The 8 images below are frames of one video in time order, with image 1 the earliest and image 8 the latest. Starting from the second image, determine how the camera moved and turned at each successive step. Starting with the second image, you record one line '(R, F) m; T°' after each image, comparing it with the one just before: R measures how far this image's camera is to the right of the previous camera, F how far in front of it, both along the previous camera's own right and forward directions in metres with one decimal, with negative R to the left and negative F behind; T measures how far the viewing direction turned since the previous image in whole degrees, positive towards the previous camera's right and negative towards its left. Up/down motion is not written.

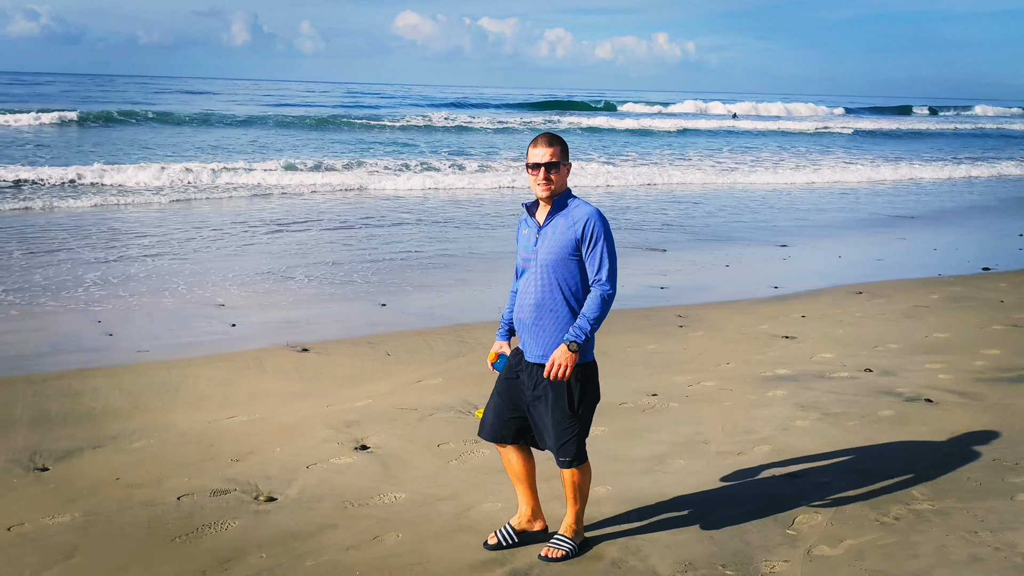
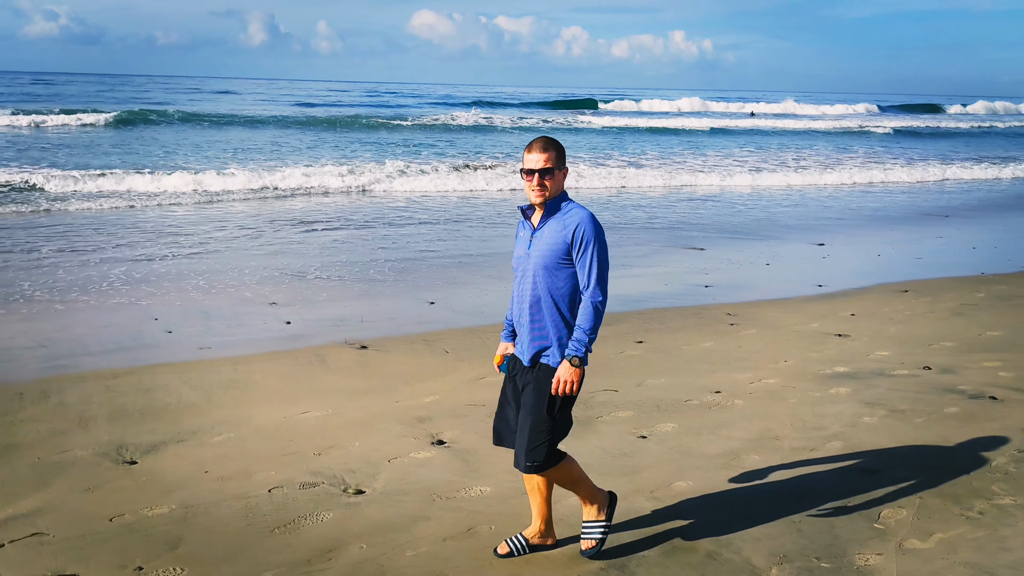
(-0.2, -0.1) m; -1°
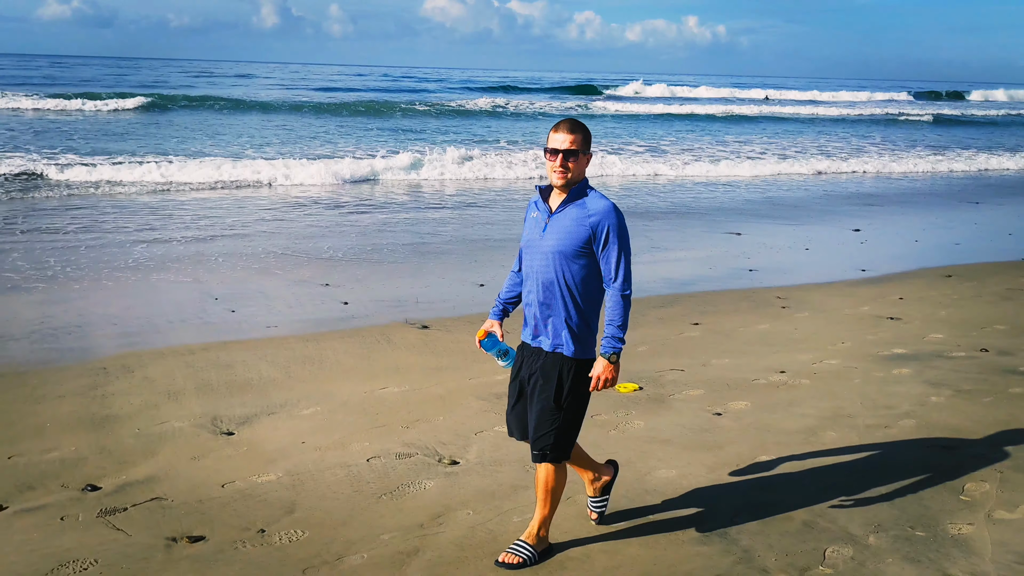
(-0.3, -0.1) m; -1°
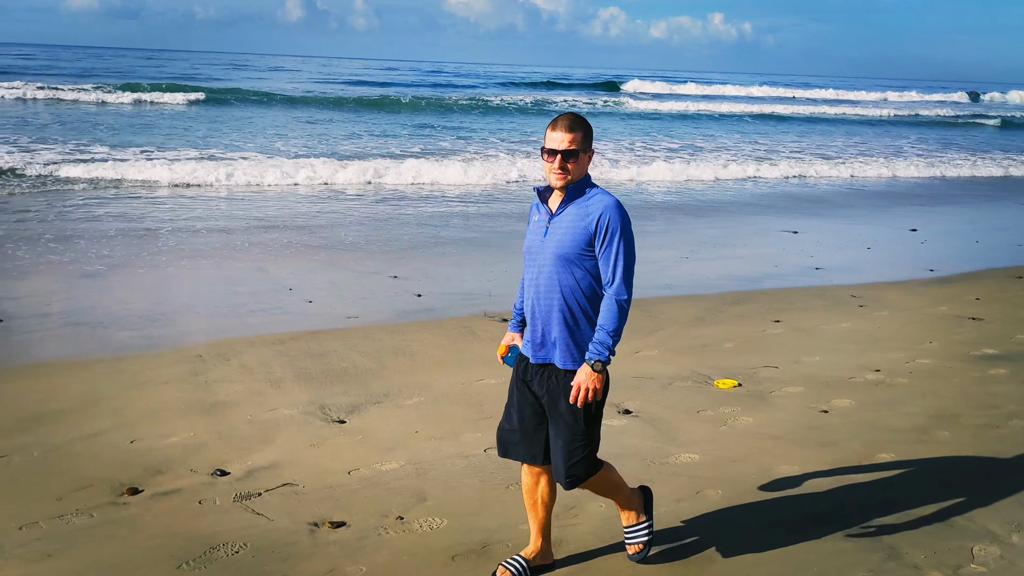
(-0.4, 0.0) m; -1°
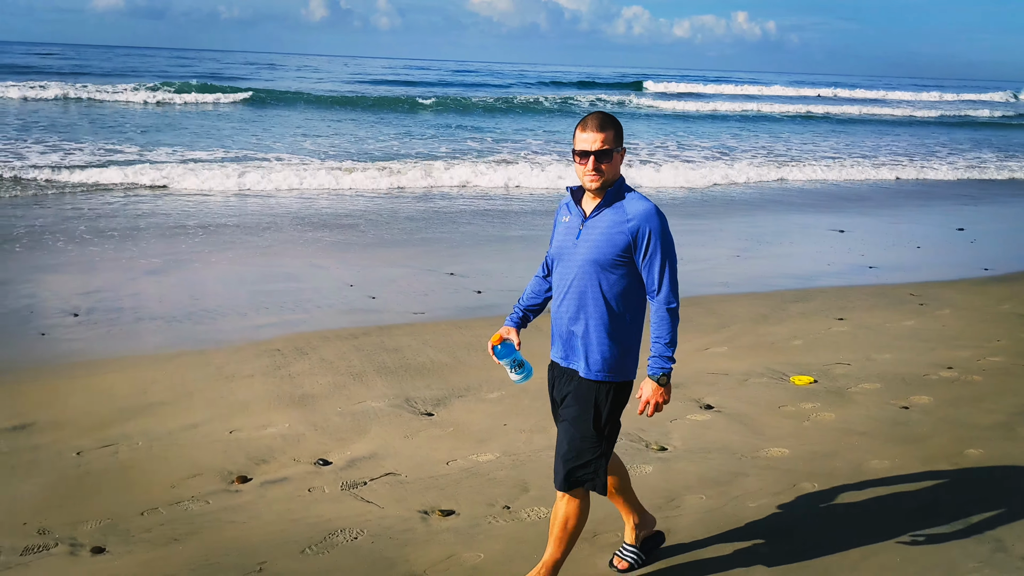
(-0.3, -0.1) m; -1°
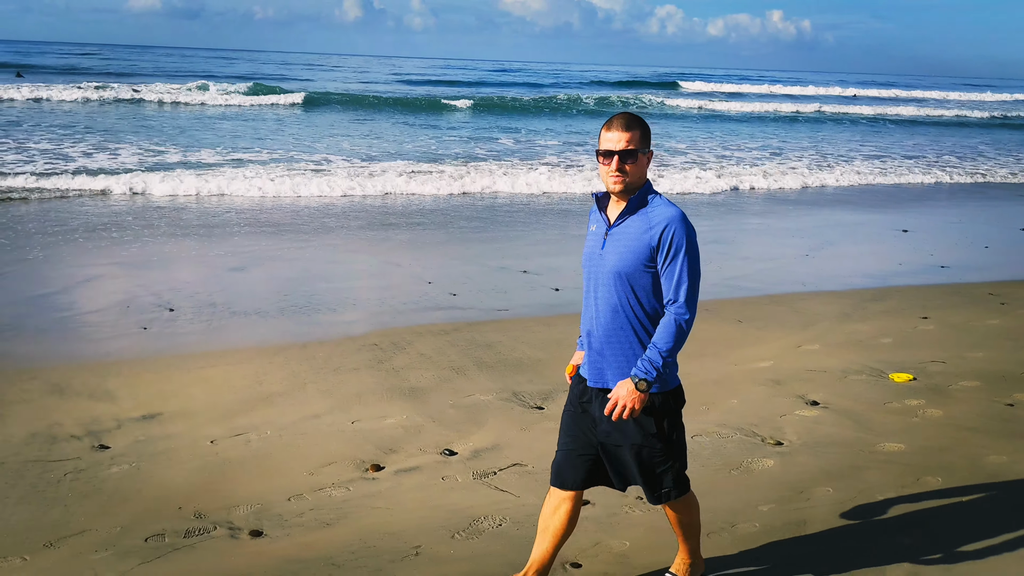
(-0.3, -0.1) m; -2°
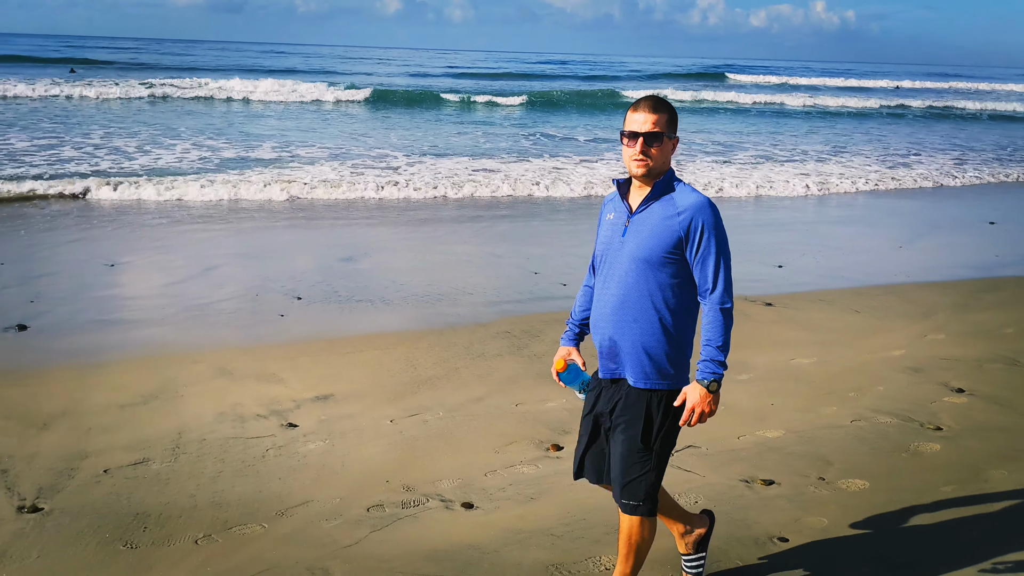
(-0.5, -0.2) m; -2°
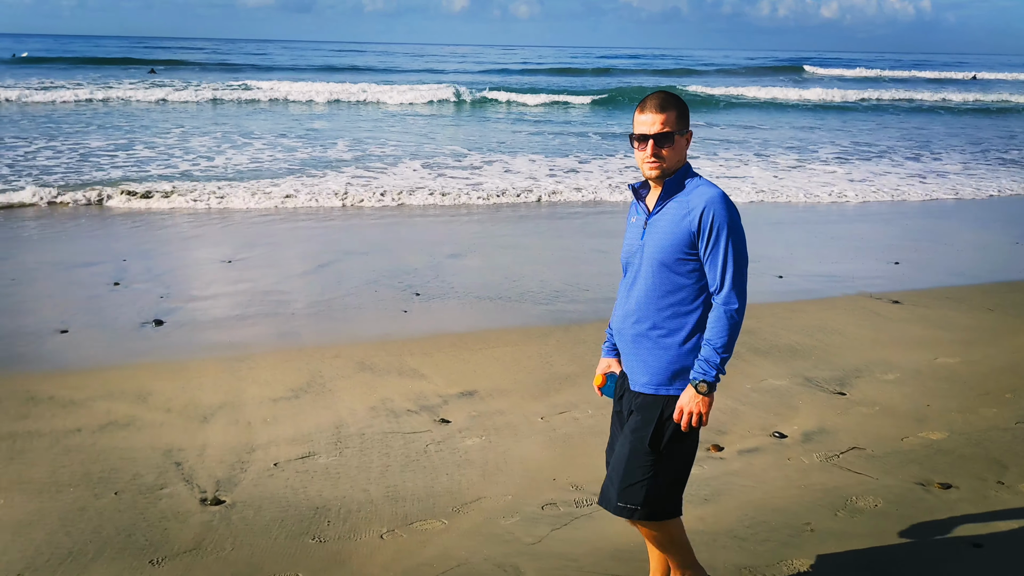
(-0.3, 0.0) m; -4°
